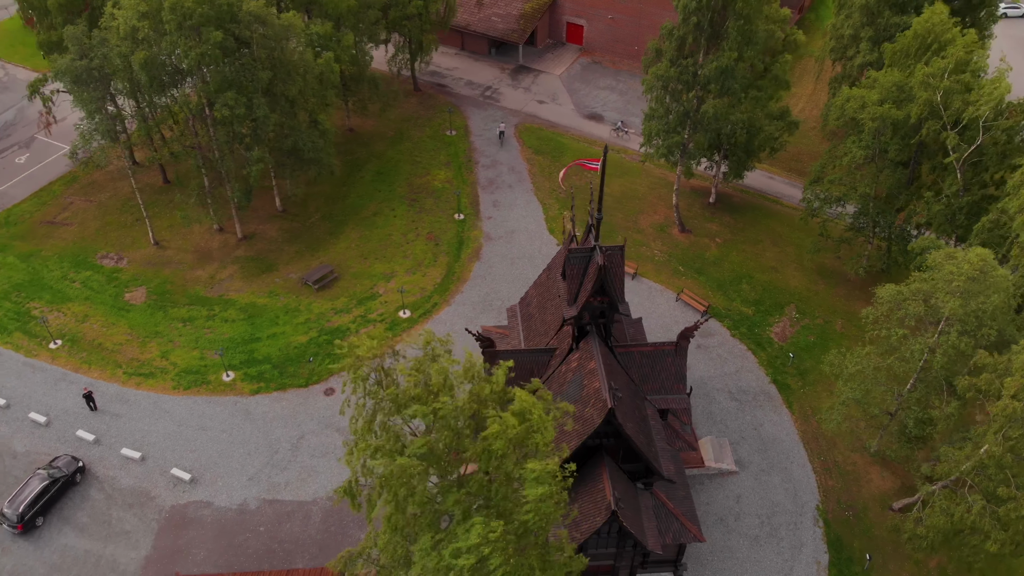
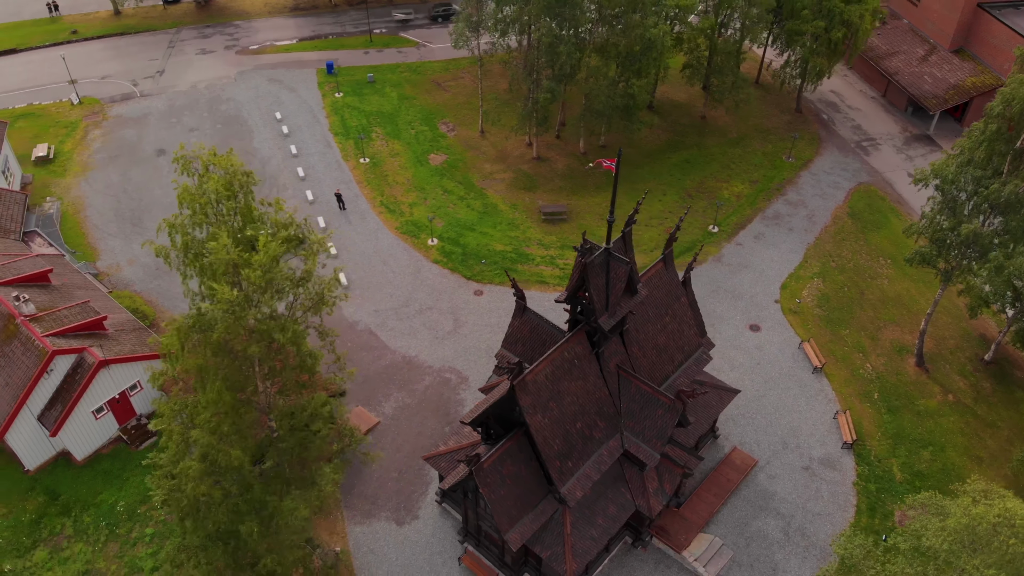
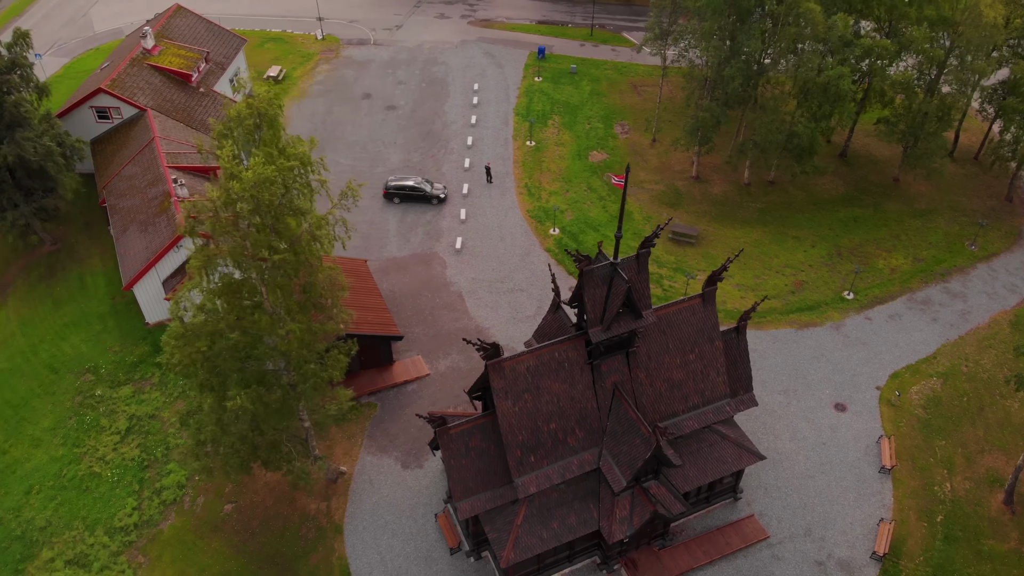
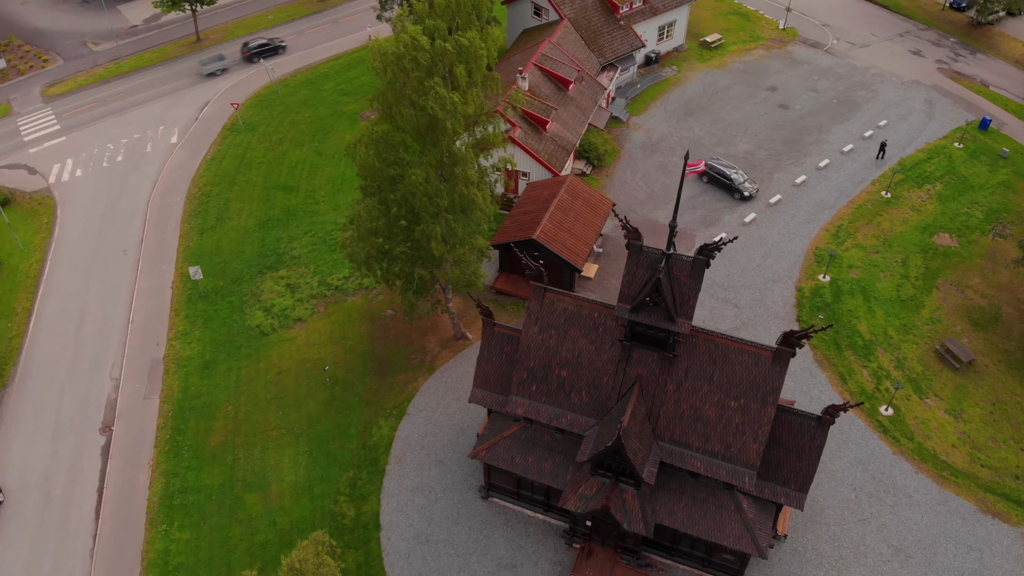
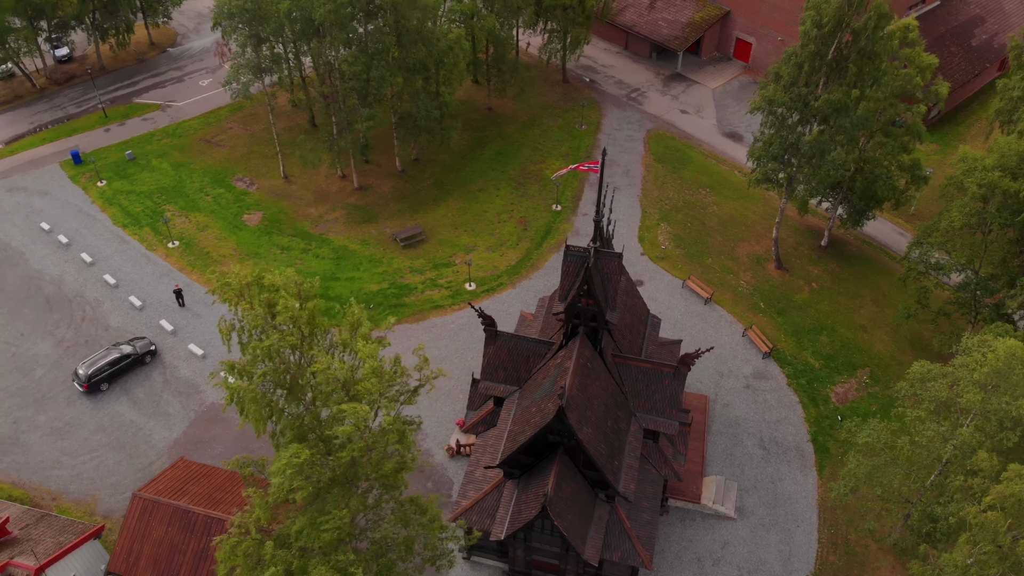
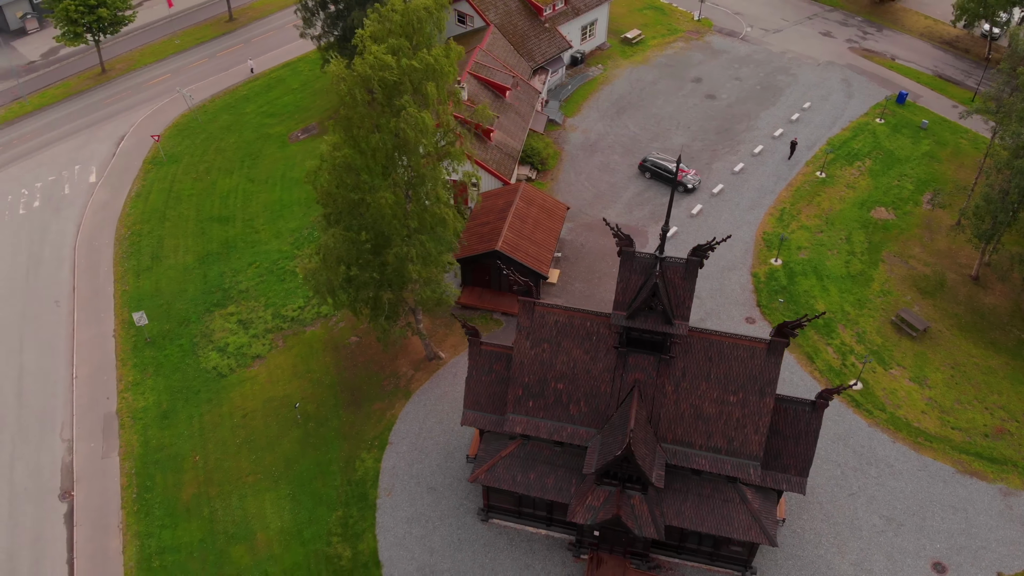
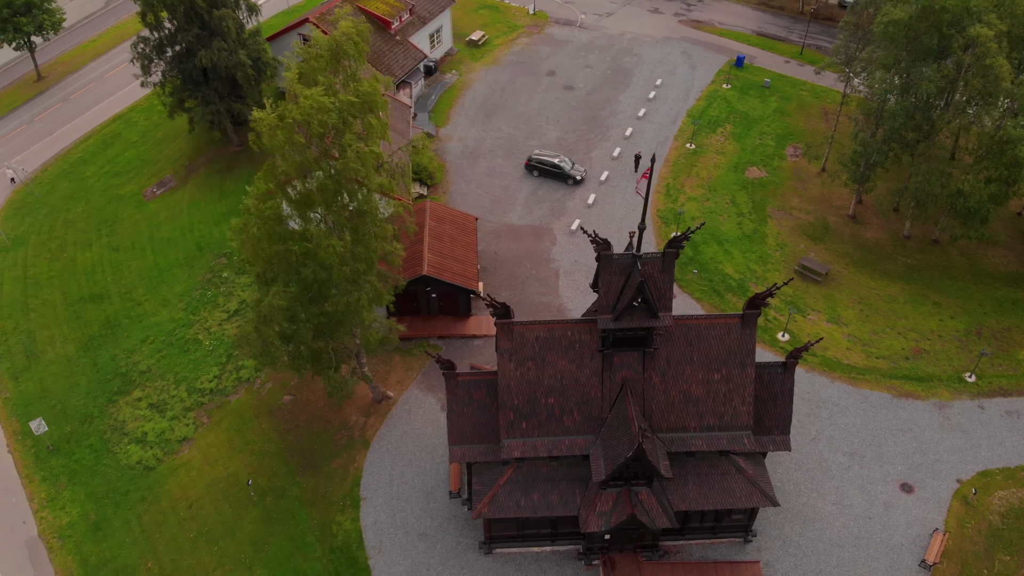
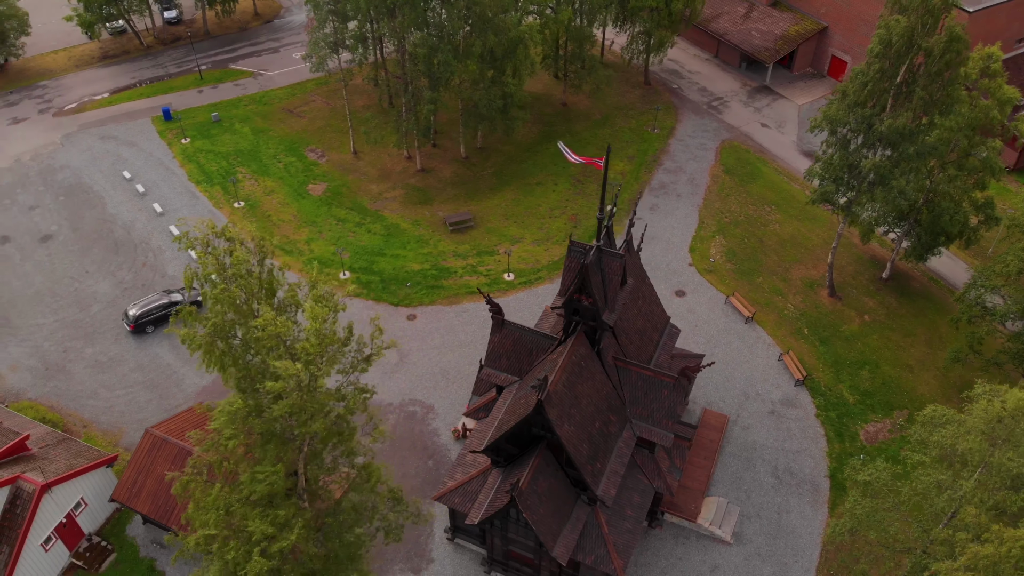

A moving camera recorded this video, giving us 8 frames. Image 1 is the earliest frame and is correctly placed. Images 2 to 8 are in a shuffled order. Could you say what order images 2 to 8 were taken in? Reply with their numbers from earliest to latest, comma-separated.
5, 8, 2, 3, 7, 6, 4
